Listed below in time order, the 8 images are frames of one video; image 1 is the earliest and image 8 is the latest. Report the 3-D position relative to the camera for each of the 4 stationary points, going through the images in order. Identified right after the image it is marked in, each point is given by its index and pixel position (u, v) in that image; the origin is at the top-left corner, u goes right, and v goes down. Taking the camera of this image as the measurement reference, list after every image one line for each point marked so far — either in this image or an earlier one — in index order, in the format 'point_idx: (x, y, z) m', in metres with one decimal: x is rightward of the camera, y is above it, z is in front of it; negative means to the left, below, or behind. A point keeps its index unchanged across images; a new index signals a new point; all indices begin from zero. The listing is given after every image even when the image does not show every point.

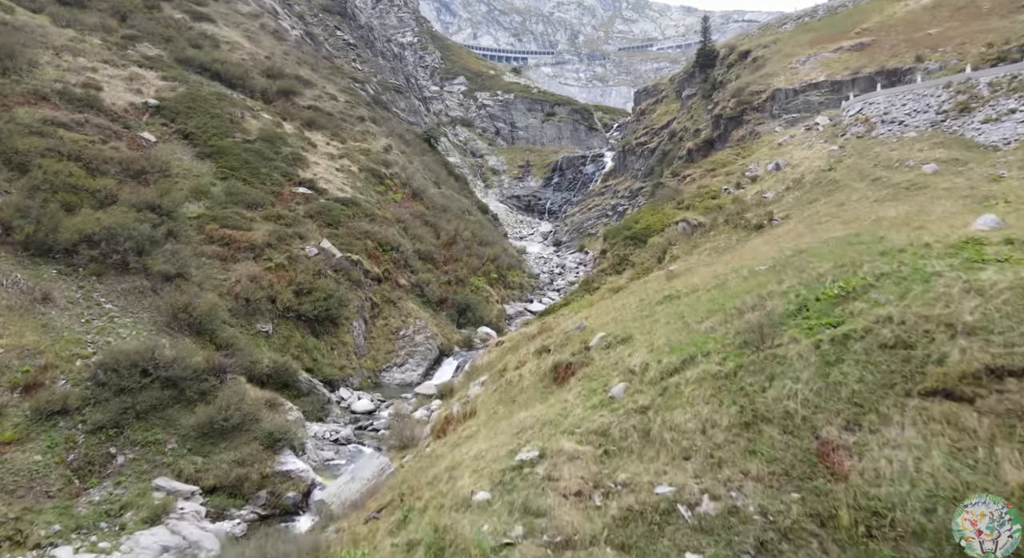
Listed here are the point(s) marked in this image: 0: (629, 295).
0: (+3.4, -0.6, +17.1) m
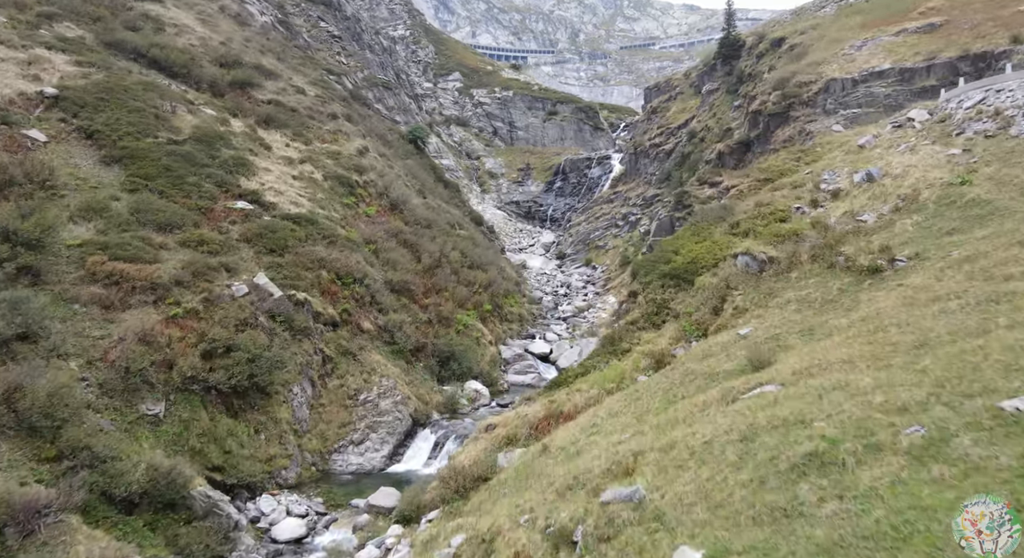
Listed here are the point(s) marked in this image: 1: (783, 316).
0: (+3.3, -2.0, +11.0) m
1: (+5.9, -0.8, +12.6) m
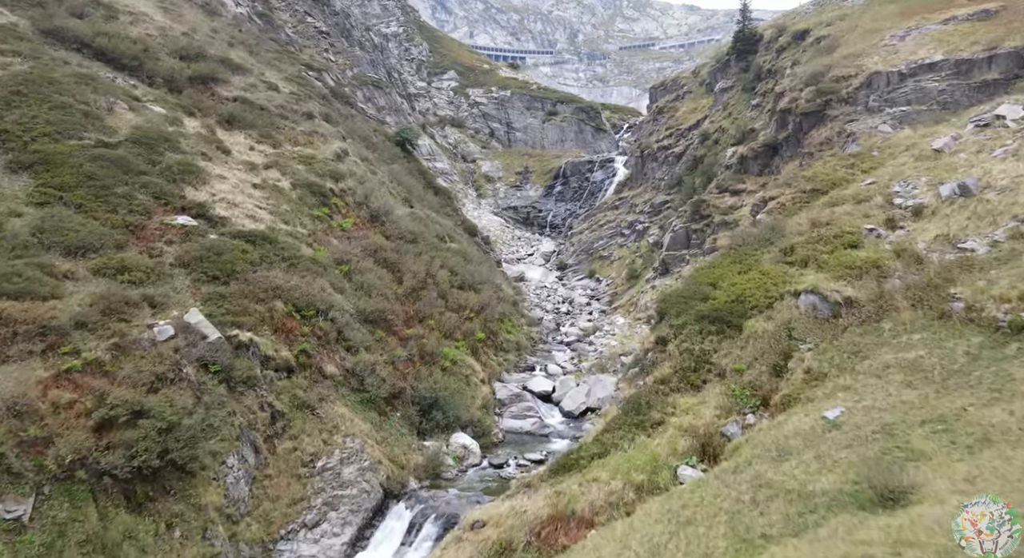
0: (+3.2, -3.0, +7.3) m
1: (+5.8, -1.7, +8.9) m
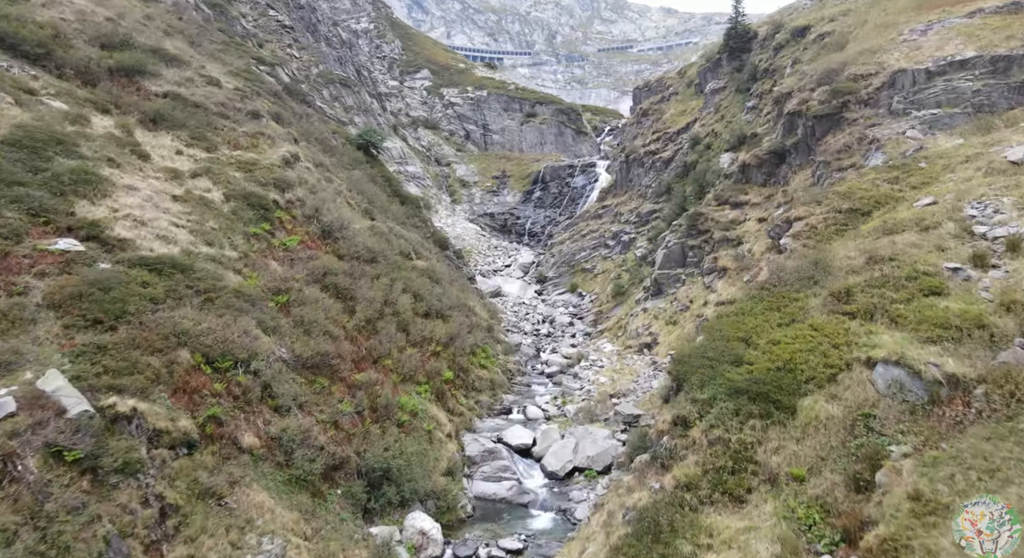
0: (+2.9, -3.9, +3.8) m
1: (+5.4, -2.7, +5.5) m
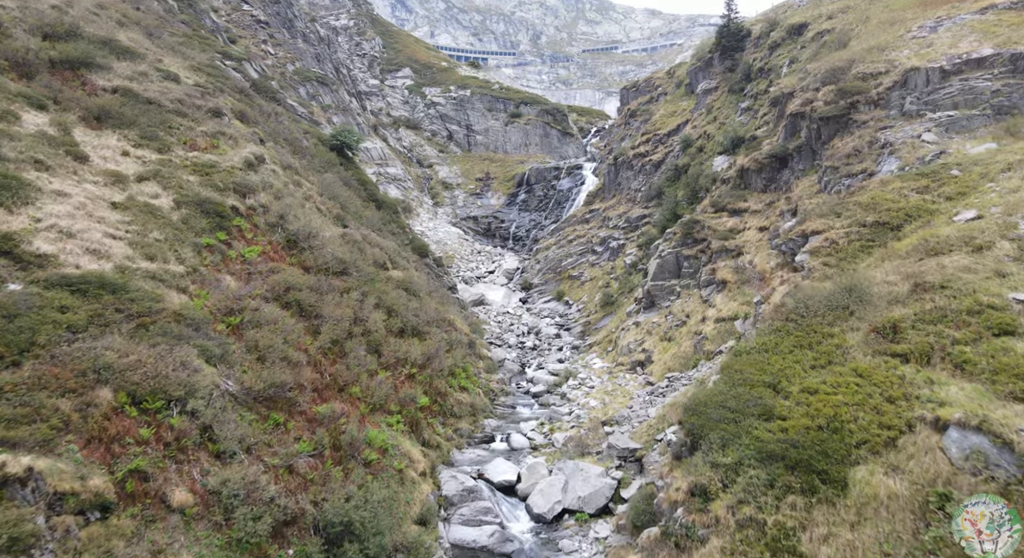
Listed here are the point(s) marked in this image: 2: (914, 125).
0: (+2.8, -4.4, +1.9) m
1: (+5.2, -3.2, +3.7) m
2: (+13.2, +5.0, +19.0) m
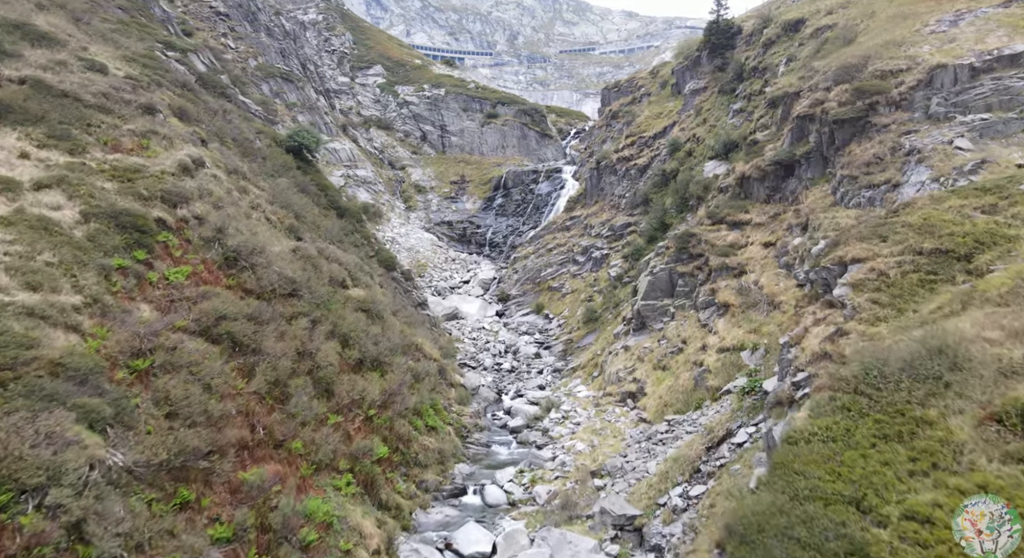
0: (+2.7, -5.2, -0.8) m
1: (+5.1, -3.9, +1.1) m
2: (+12.5, +4.3, +16.7) m
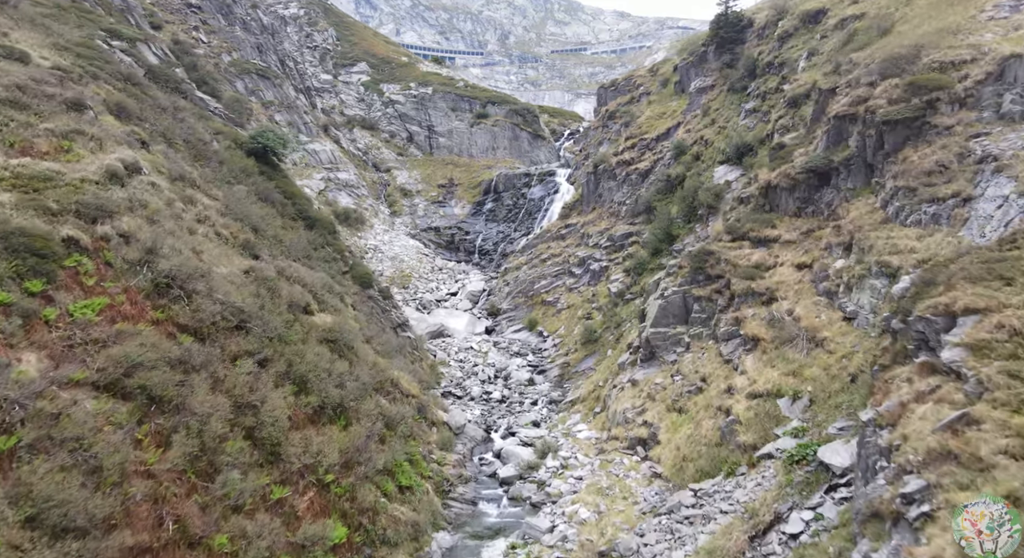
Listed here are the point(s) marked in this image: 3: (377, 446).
0: (+2.8, -6.0, -3.9) m
1: (+5.1, -4.7, -2.0) m
2: (+12.3, +3.5, +13.8) m
3: (-3.7, -4.5, +15.9) m
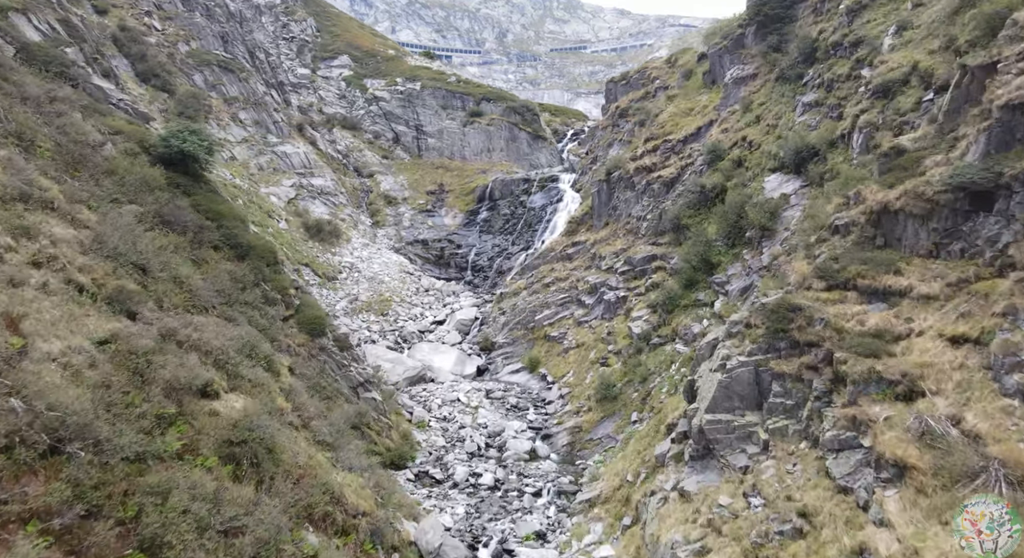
0: (+2.7, -7.5, -10.3) m
1: (+5.0, -6.3, -8.4) m
2: (+12.1, +1.9, +7.4) m
3: (-3.8, -6.1, +9.5) m
